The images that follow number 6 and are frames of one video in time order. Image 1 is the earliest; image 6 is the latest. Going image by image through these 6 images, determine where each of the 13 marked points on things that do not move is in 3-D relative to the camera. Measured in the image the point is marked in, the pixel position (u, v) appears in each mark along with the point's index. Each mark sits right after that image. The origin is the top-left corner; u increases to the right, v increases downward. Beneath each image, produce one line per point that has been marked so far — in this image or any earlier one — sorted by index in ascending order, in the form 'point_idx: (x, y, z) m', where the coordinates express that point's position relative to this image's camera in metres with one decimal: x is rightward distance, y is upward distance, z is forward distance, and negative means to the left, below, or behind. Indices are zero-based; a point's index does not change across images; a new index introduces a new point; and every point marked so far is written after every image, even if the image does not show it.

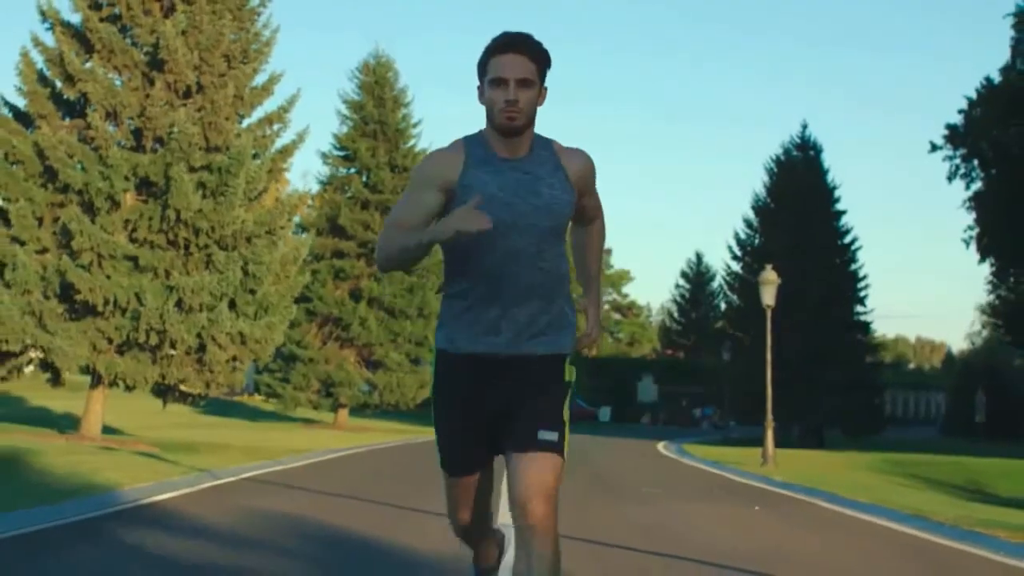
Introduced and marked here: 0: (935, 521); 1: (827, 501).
0: (+5.0, -2.7, +15.8) m
1: (+4.3, -2.9, +18.7) m
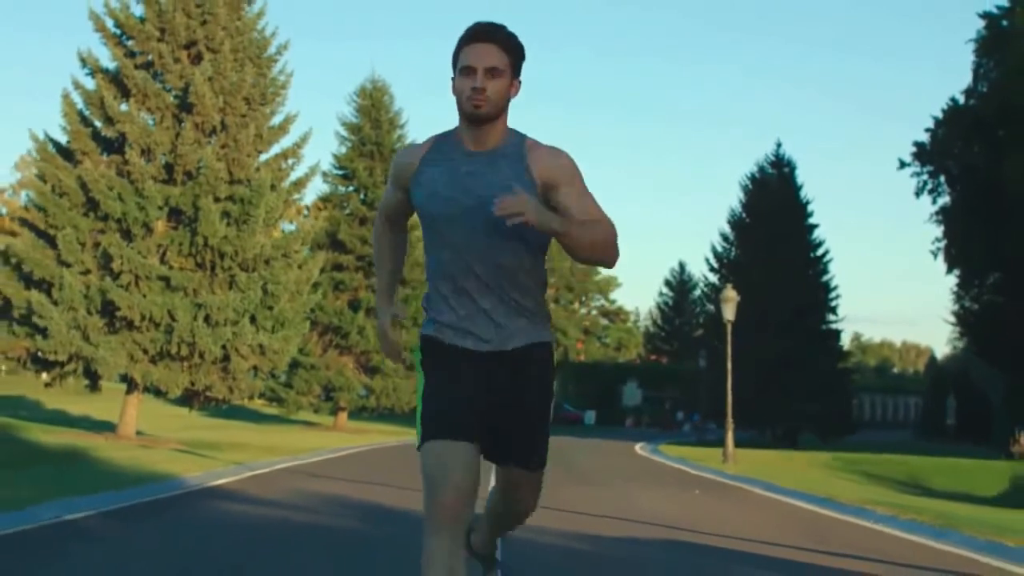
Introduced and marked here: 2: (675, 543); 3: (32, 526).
0: (+4.8, -3.0, +19.5) m
1: (+4.1, -3.2, +22.3) m
2: (+1.7, -2.4, +13.1) m
3: (-4.7, -2.4, +14.0) m
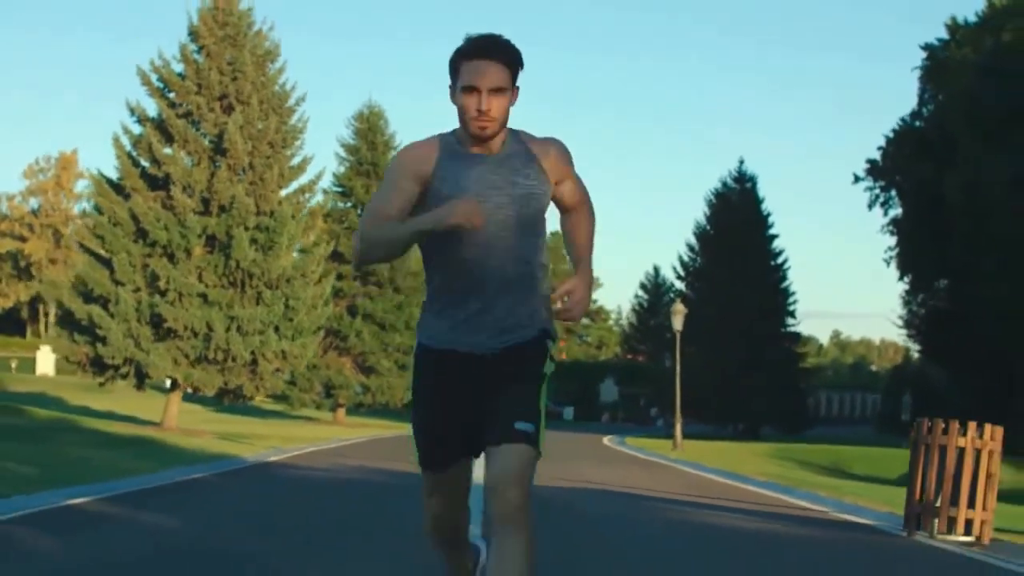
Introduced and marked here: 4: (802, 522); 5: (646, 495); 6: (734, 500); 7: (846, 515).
0: (+4.5, -3.5, +25.6) m
1: (+3.7, -3.7, +28.4) m
2: (+1.4, -2.8, +19.1) m
3: (-5.0, -2.8, +20.0) m
4: (+3.3, -2.6, +15.3) m
5: (+1.9, -2.8, +18.8) m
6: (+3.0, -2.8, +18.3) m
7: (+3.9, -2.6, +15.9) m
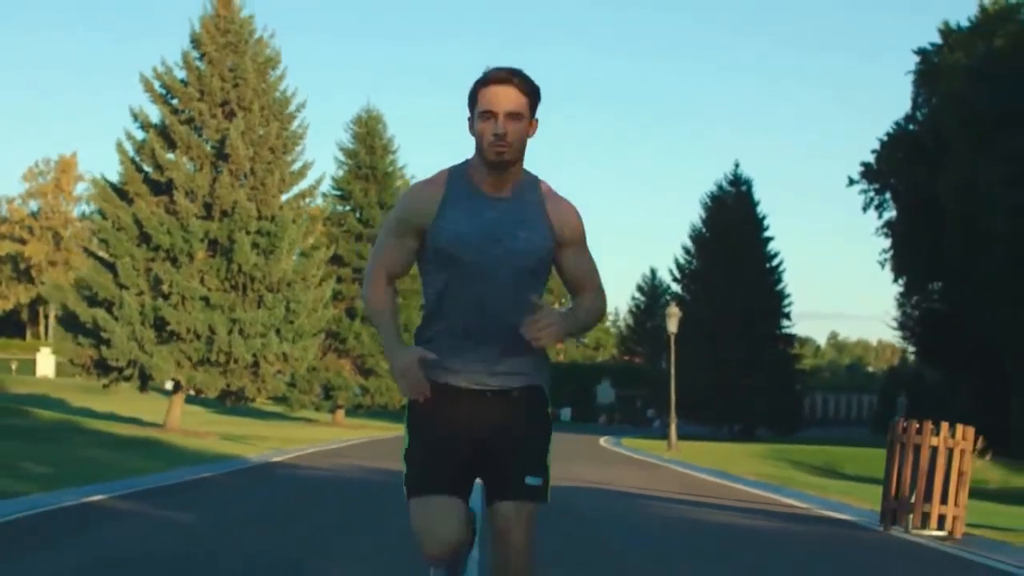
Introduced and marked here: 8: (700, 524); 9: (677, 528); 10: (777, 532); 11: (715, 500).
0: (+4.4, -3.6, +26.2) m
1: (+3.7, -3.8, +29.0) m
2: (+1.4, -2.9, +19.7) m
3: (-5.0, -2.9, +20.6) m
4: (+3.2, -2.7, +16.0) m
5: (+1.8, -2.9, +19.4) m
6: (+2.9, -2.9, +19.0) m
7: (+3.9, -2.7, +16.6) m
8: (+2.1, -2.7, +15.7) m
9: (+1.8, -2.7, +15.3) m
10: (+2.9, -2.6, +14.9) m
11: (+2.7, -2.9, +18.7) m
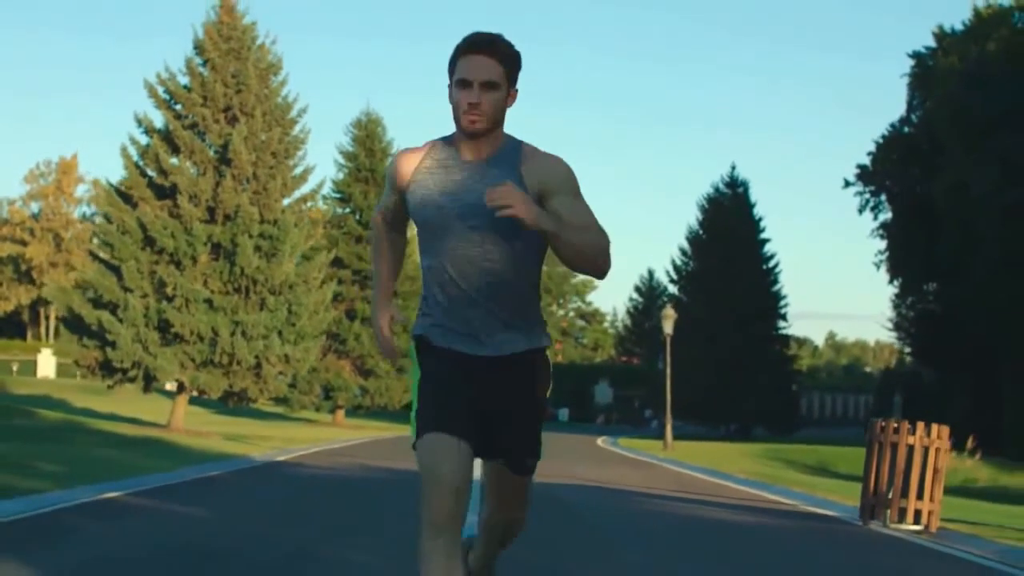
0: (+4.4, -3.6, +26.9) m
1: (+3.6, -3.8, +29.7) m
2: (+1.3, -3.0, +20.4) m
3: (-5.0, -3.0, +21.3) m
4: (+3.2, -2.7, +16.6) m
5: (+1.8, -3.0, +20.1) m
6: (+2.9, -3.0, +19.6) m
7: (+3.8, -2.8, +17.2) m
8: (+2.1, -2.7, +16.3) m
9: (+1.8, -2.7, +15.9) m
10: (+2.9, -2.7, +15.5) m
11: (+2.7, -2.9, +19.4) m
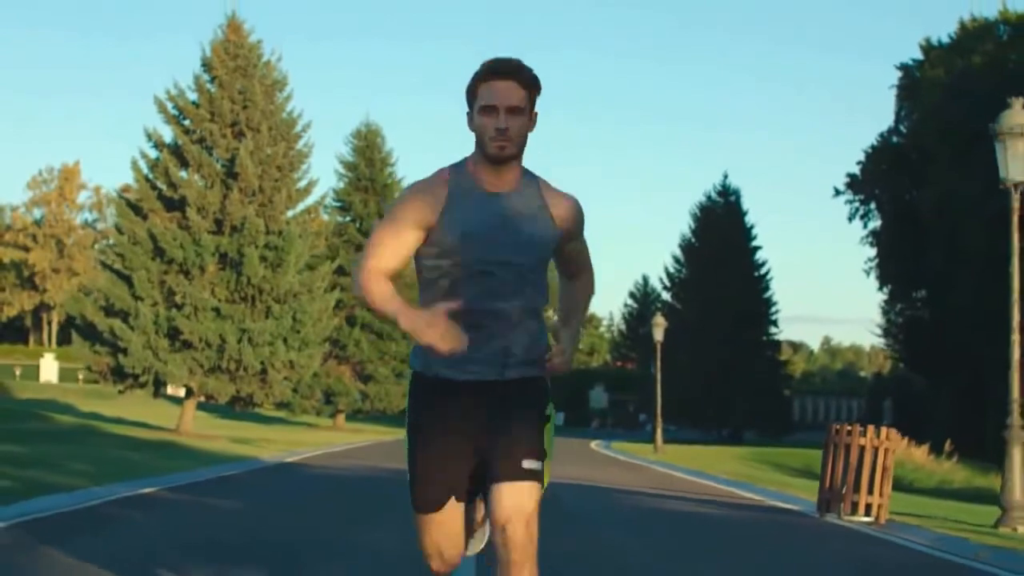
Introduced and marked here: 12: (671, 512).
0: (+4.3, -3.8, +28.4) m
1: (+3.5, -4.1, +31.2) m
2: (+1.3, -3.2, +21.9) m
3: (-5.1, -3.2, +22.8) m
4: (+3.2, -2.9, +18.1) m
5: (+1.7, -3.2, +21.6) m
6: (+2.8, -3.2, +21.1) m
7: (+3.8, -3.0, +18.7) m
8: (+2.1, -2.9, +17.9) m
9: (+1.7, -2.9, +17.5) m
10: (+2.8, -2.9, +17.0) m
11: (+2.6, -3.1, +20.9) m
12: (+2.0, -3.0, +18.3) m
